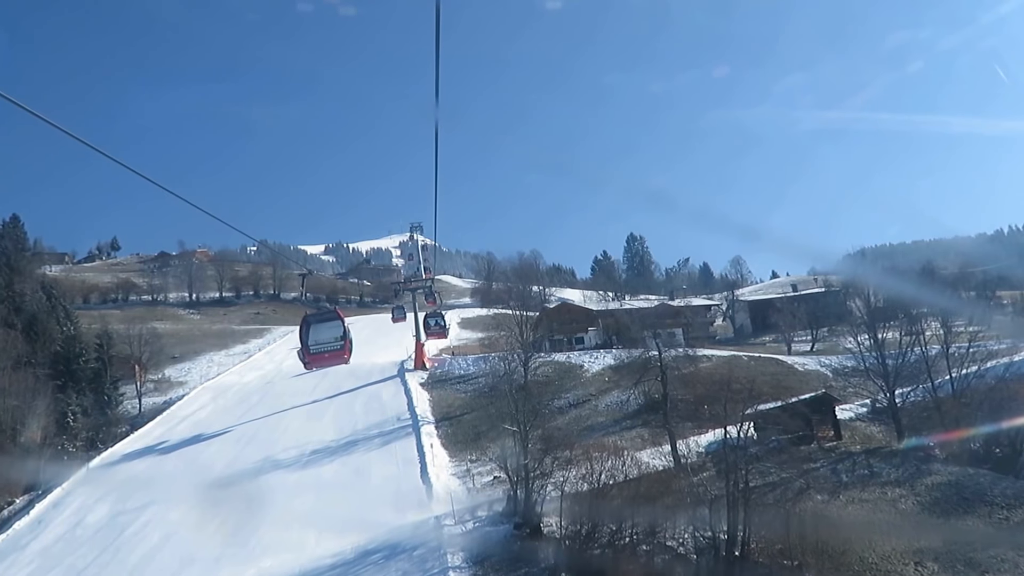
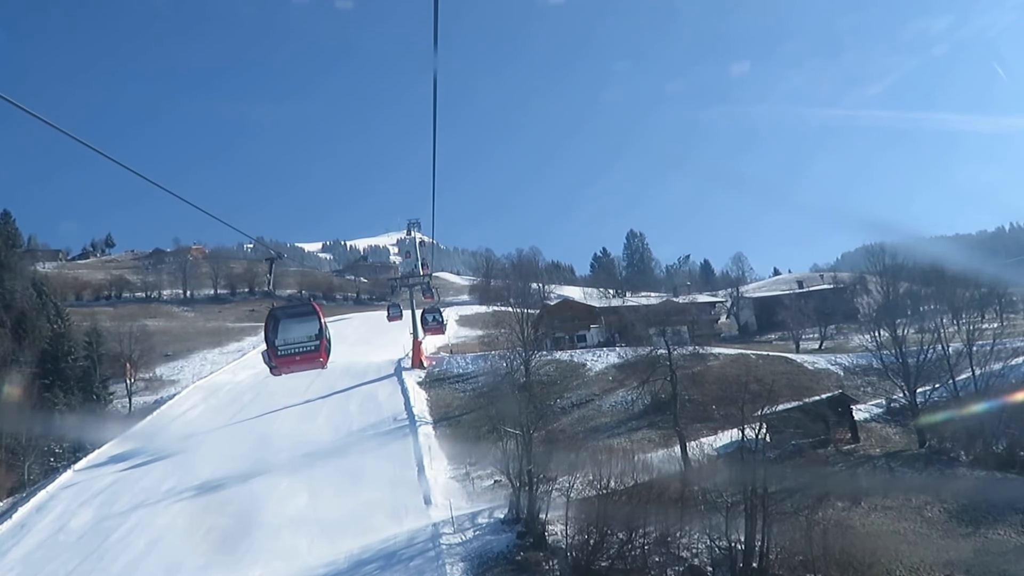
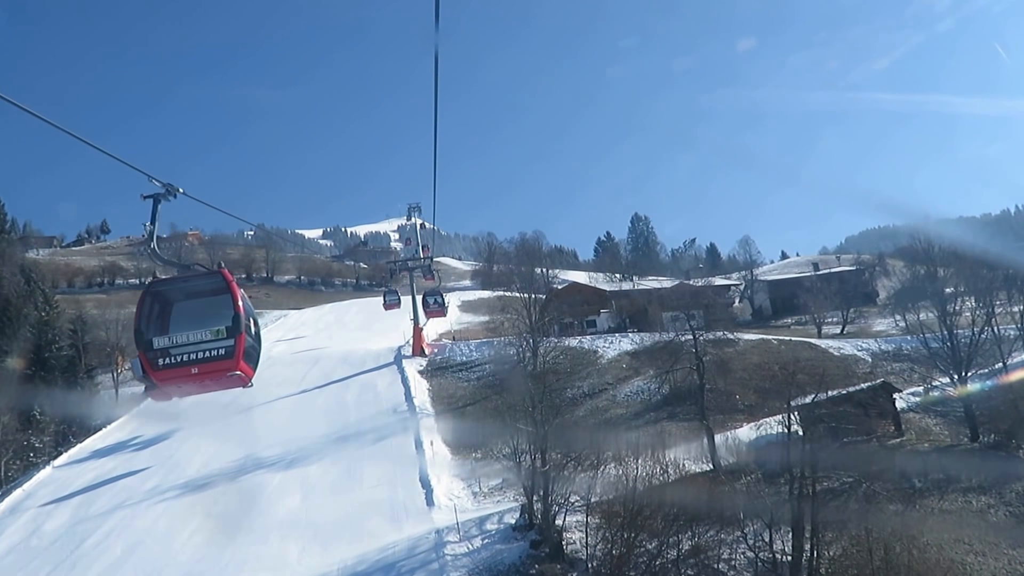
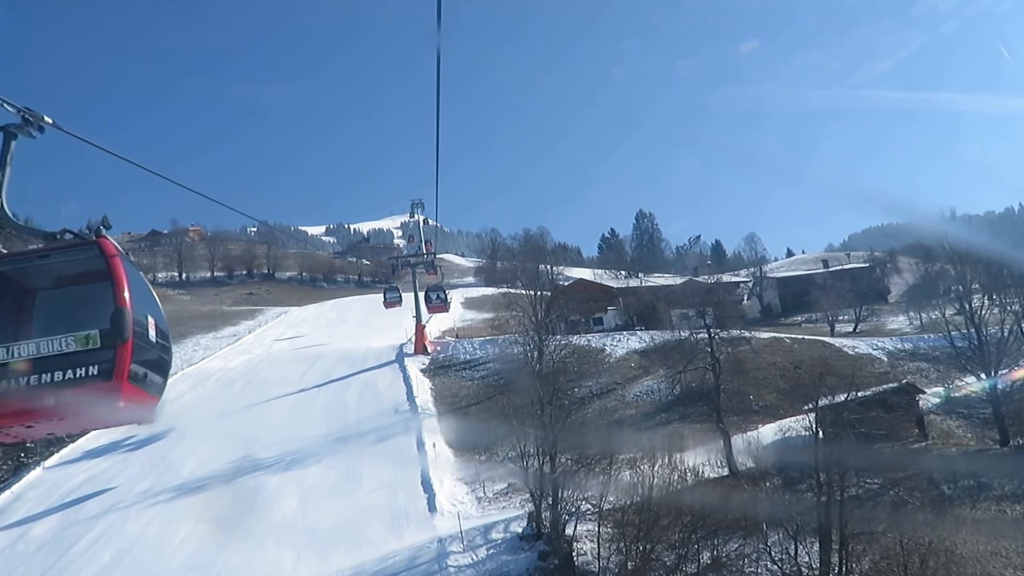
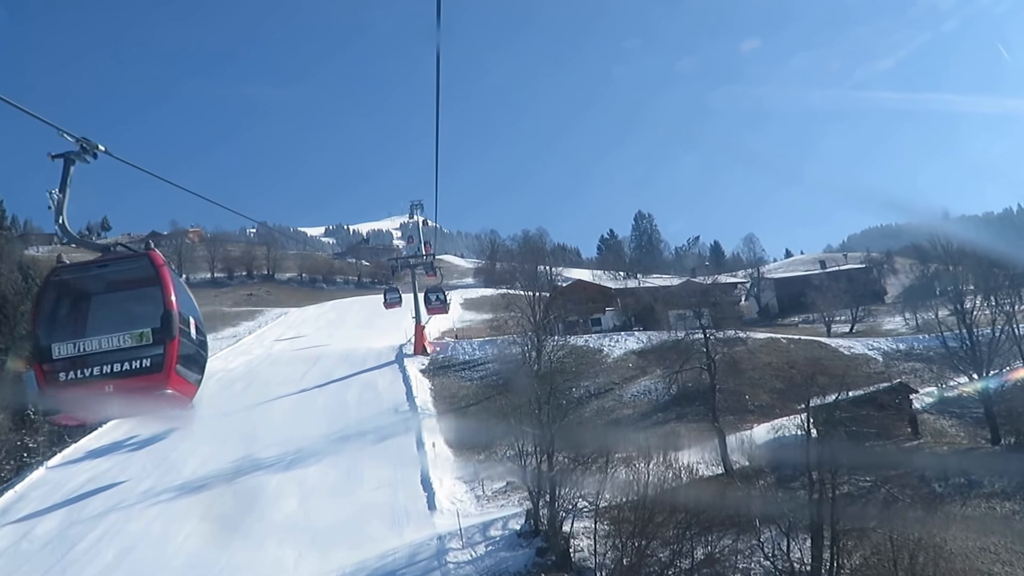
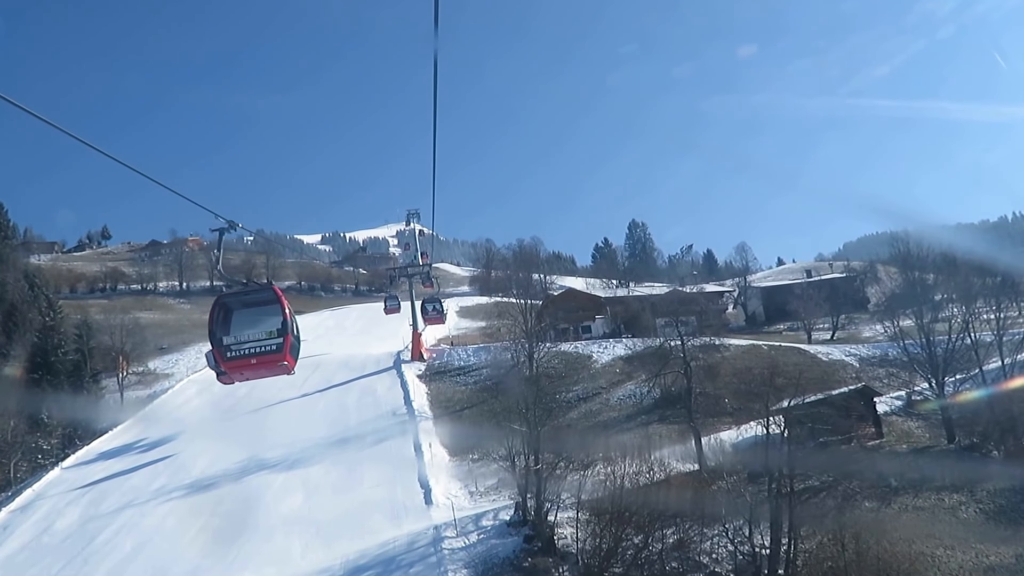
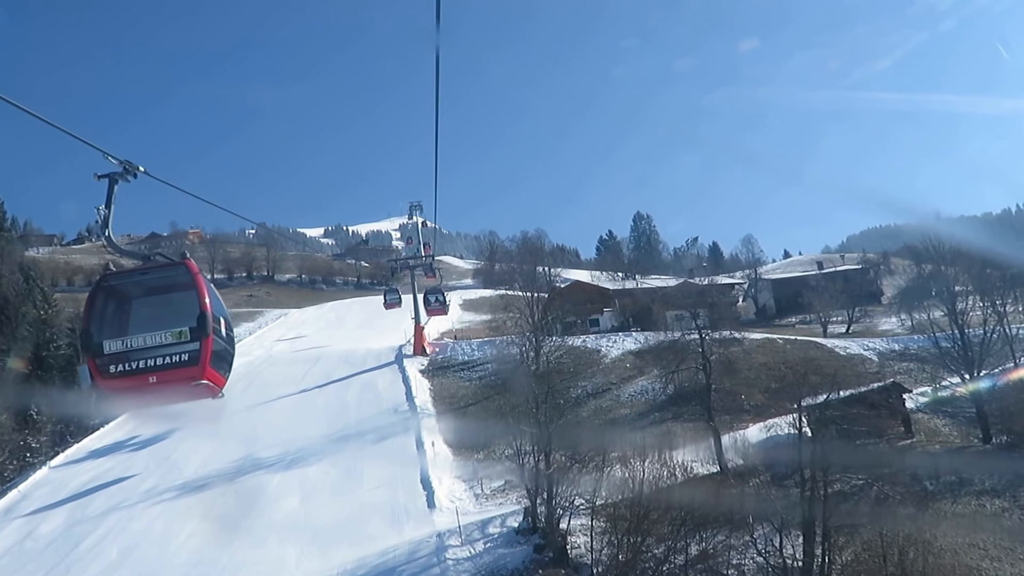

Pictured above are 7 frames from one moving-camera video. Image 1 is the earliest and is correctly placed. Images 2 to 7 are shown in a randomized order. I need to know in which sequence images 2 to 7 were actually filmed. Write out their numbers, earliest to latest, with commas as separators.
2, 6, 3, 7, 5, 4
